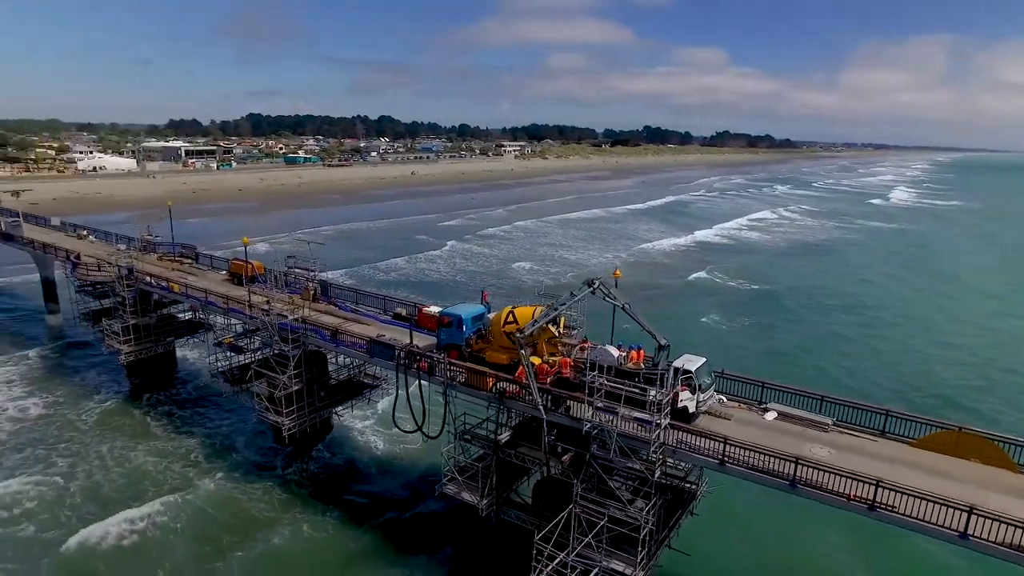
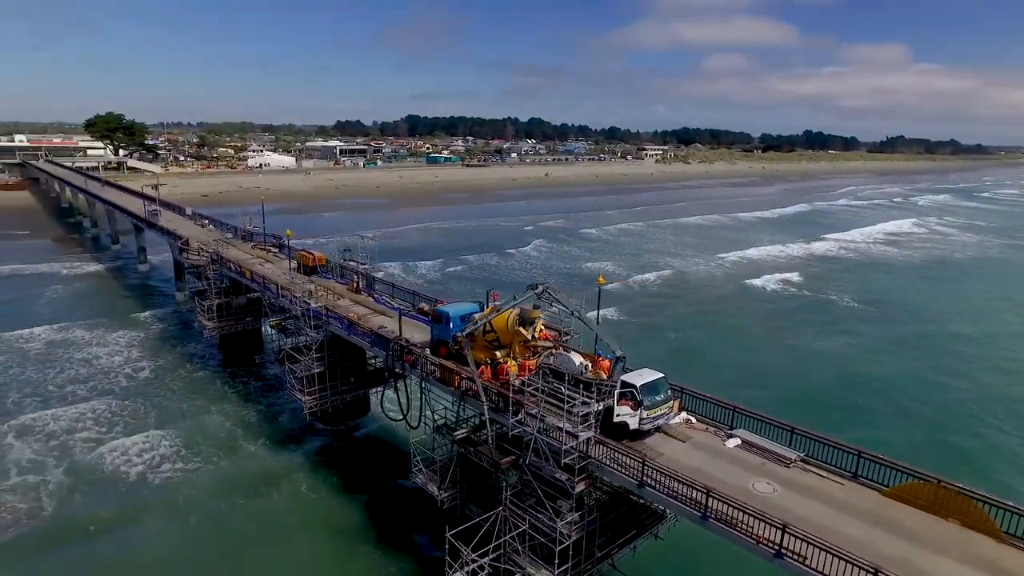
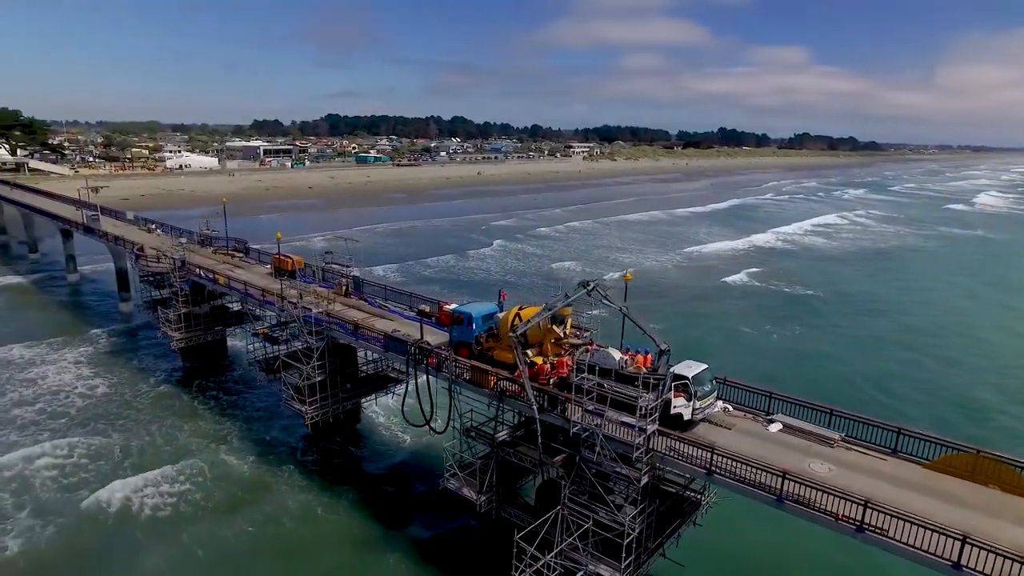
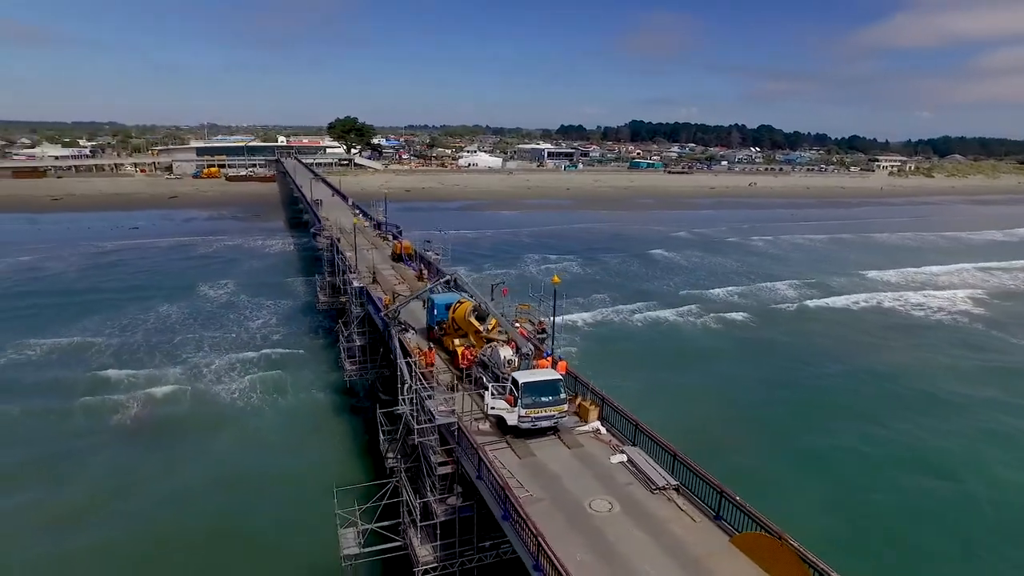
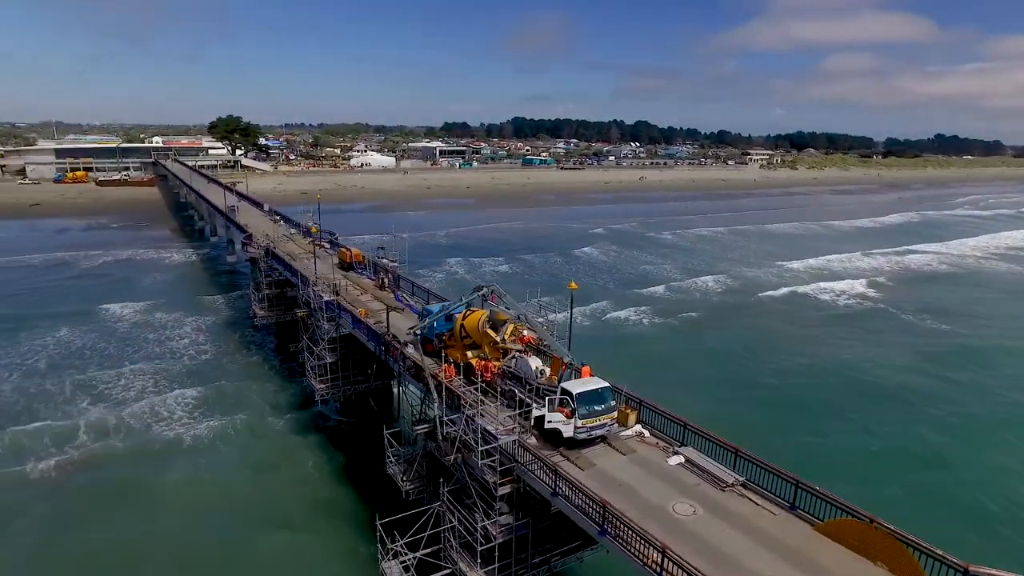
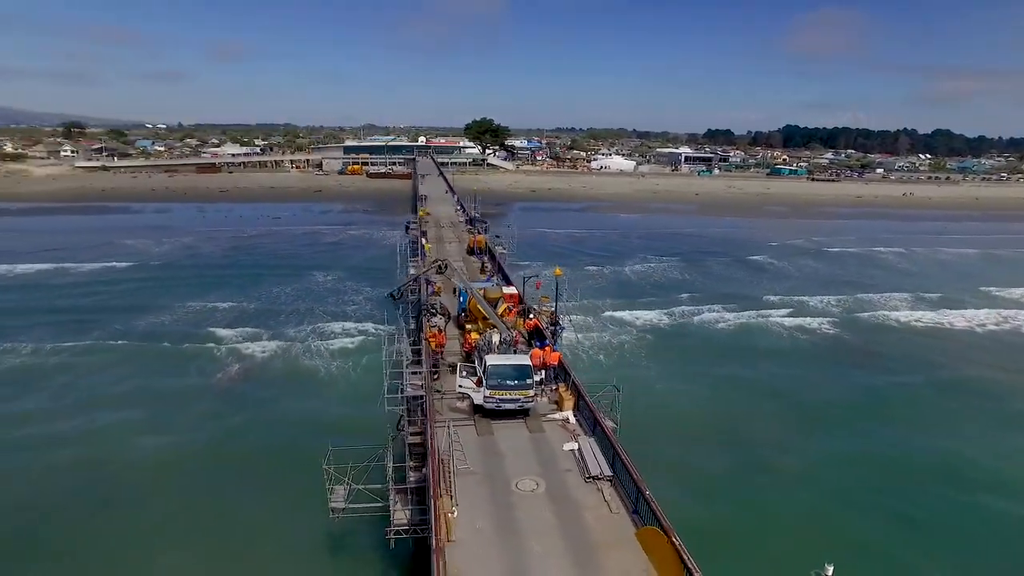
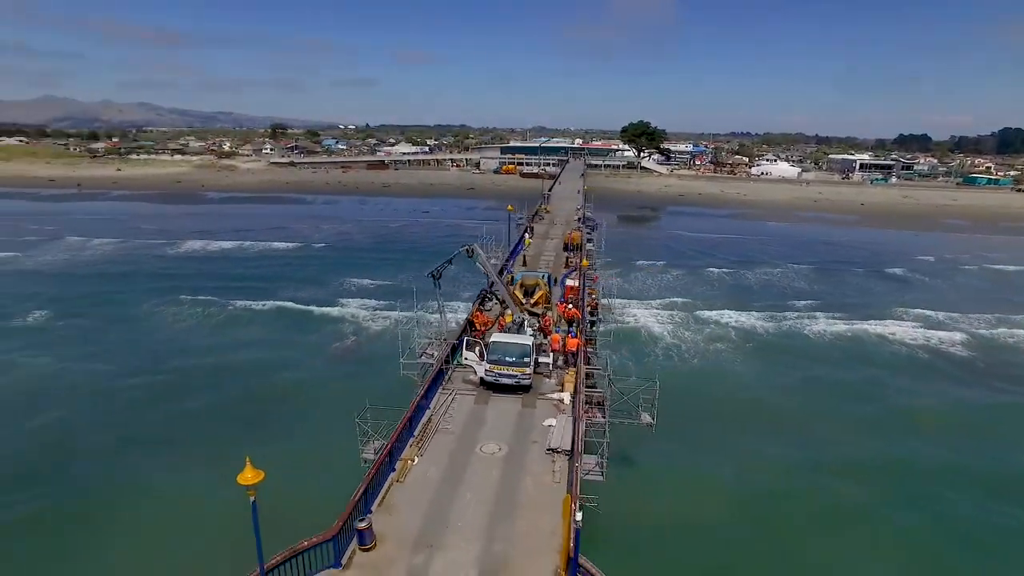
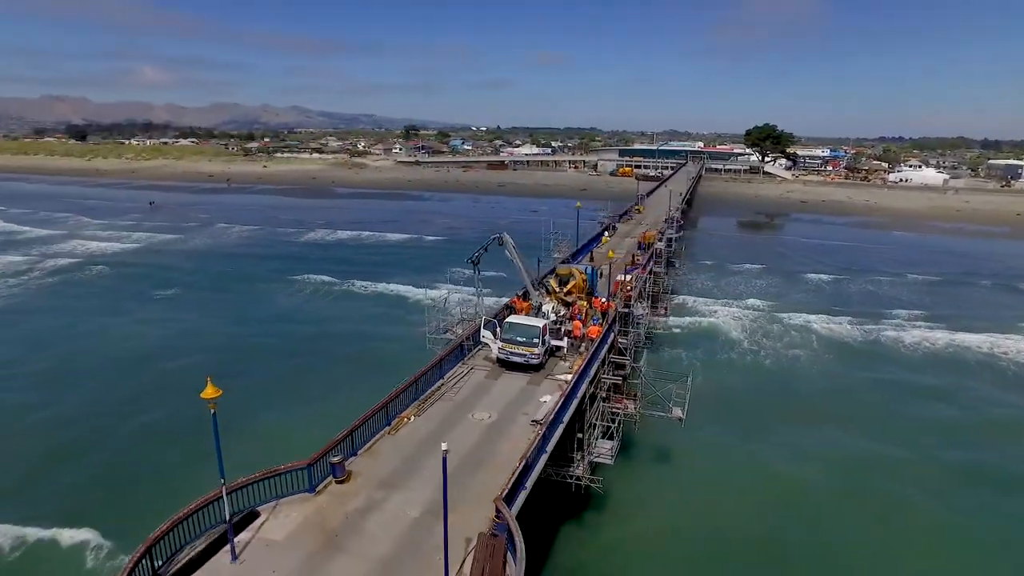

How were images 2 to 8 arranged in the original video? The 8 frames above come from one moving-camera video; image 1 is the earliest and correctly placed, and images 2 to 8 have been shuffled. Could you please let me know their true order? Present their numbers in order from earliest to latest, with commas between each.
3, 2, 5, 4, 6, 7, 8
